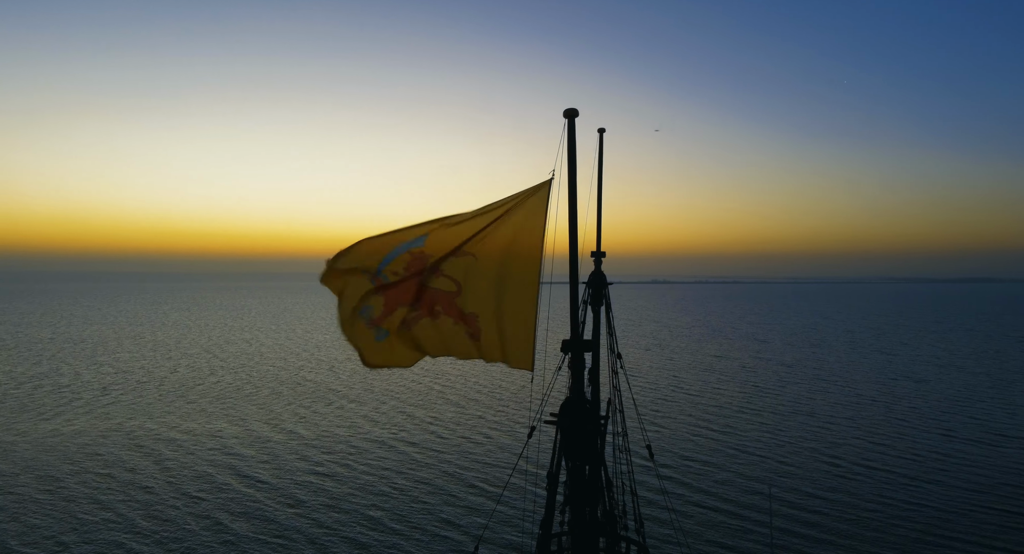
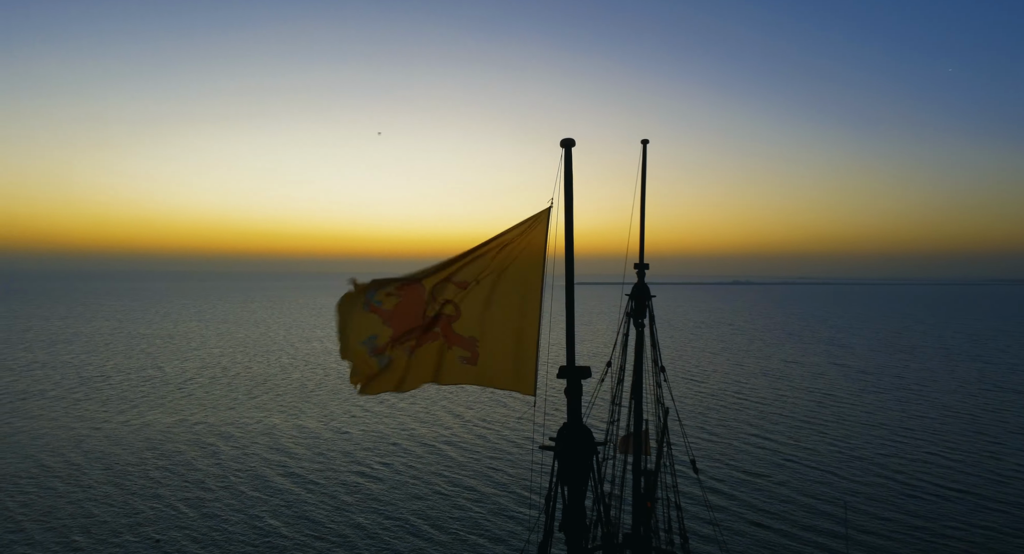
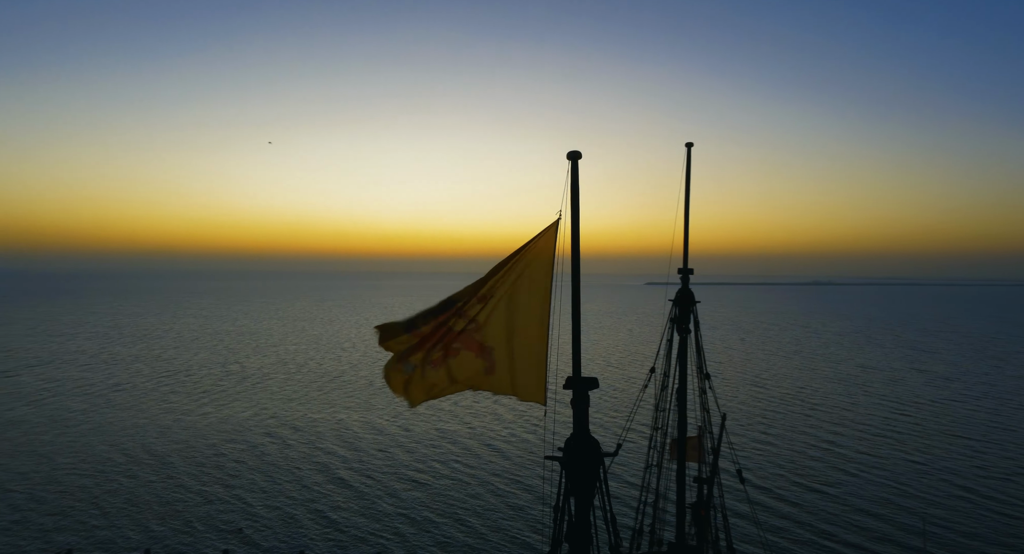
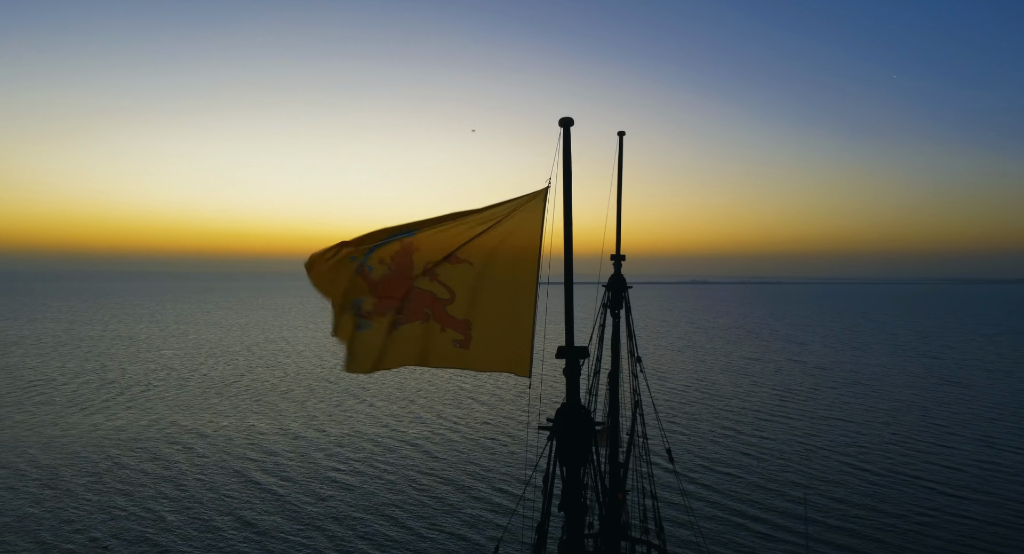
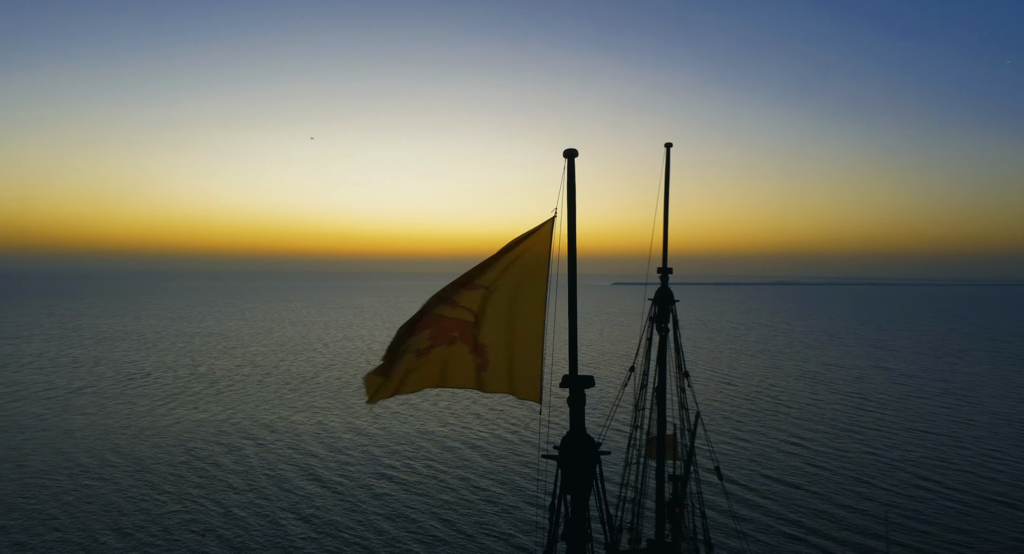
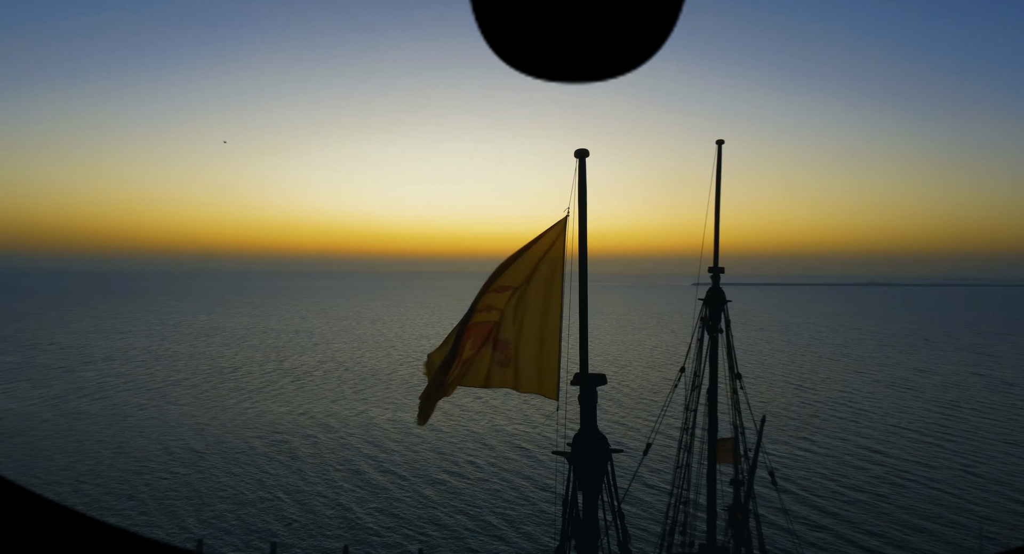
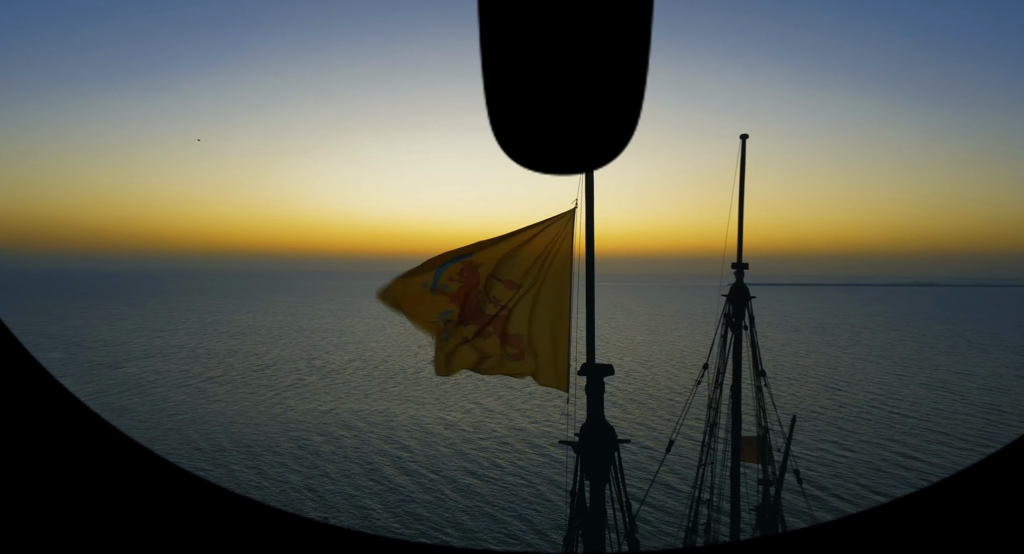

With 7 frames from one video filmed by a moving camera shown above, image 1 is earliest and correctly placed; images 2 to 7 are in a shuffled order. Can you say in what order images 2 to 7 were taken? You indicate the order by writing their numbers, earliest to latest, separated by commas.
4, 2, 5, 3, 6, 7
